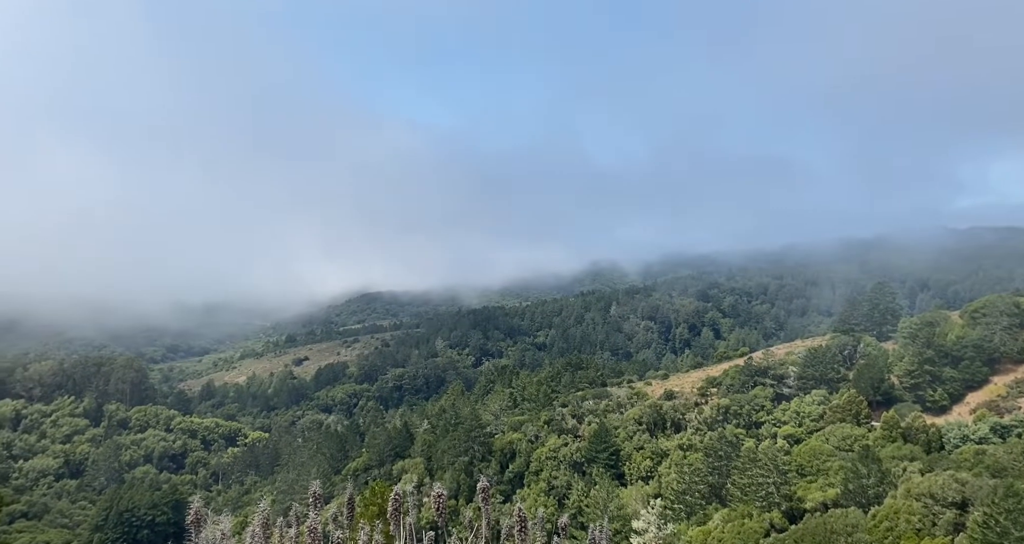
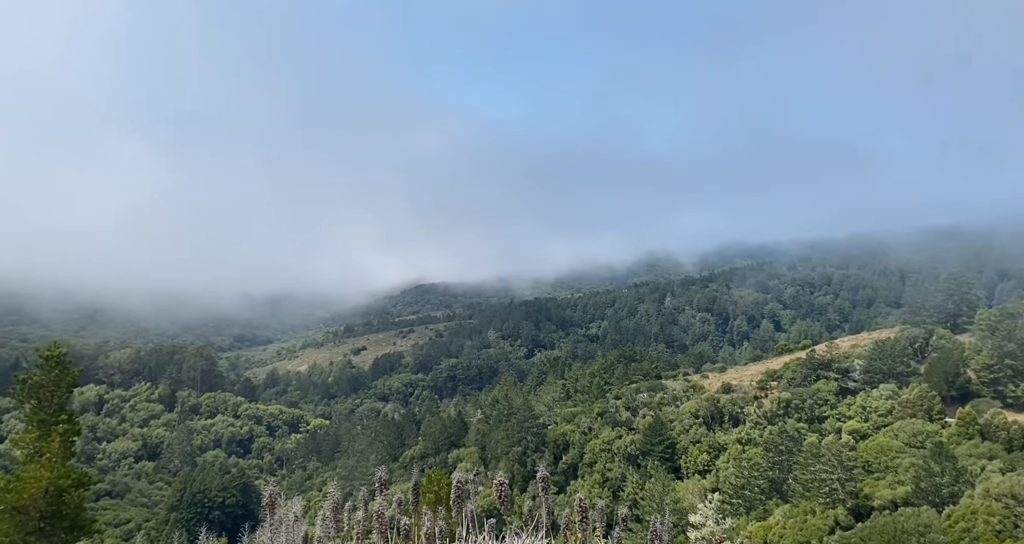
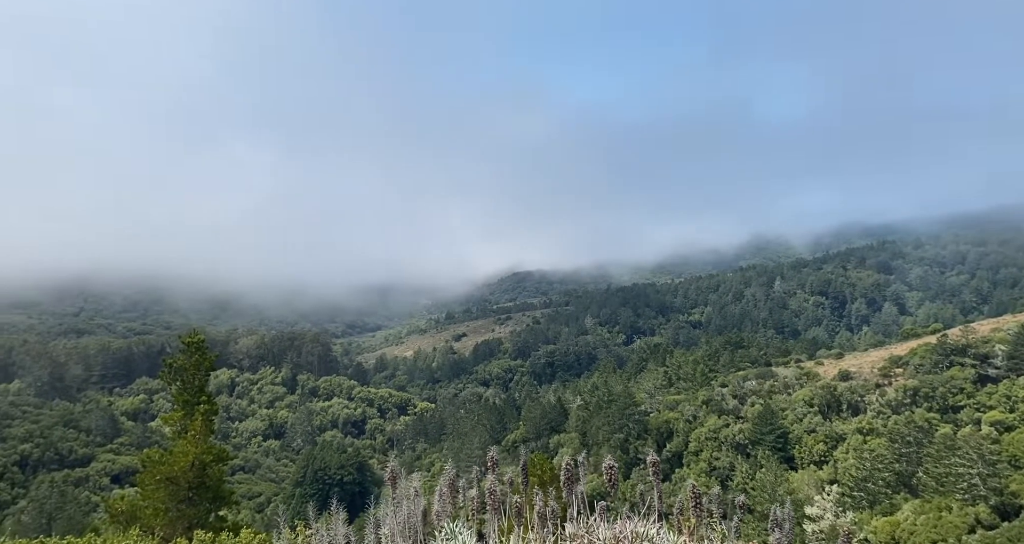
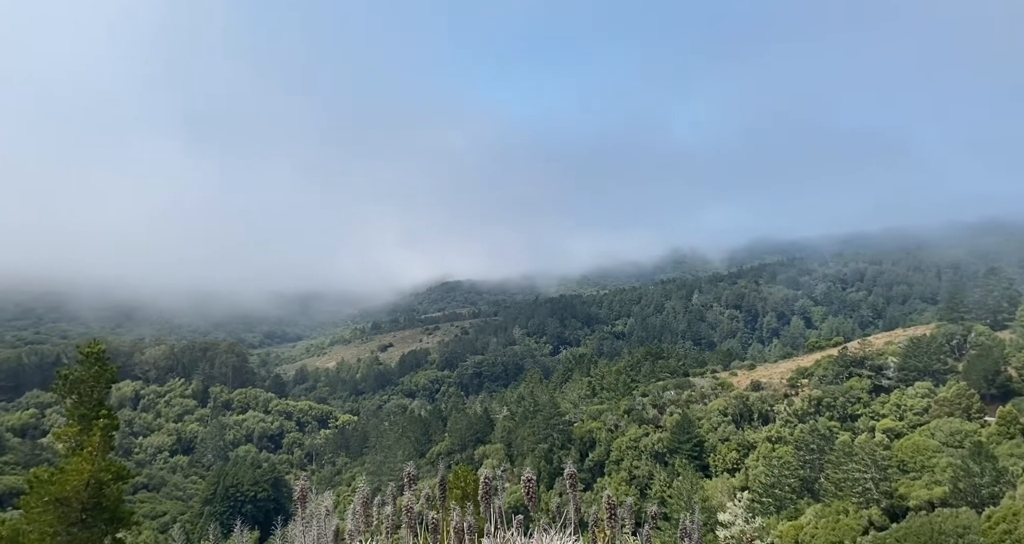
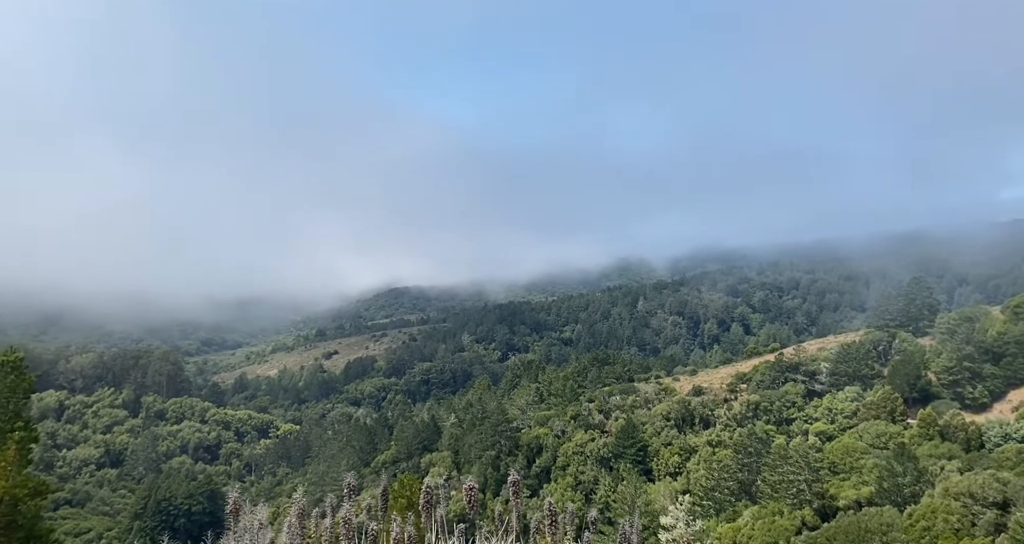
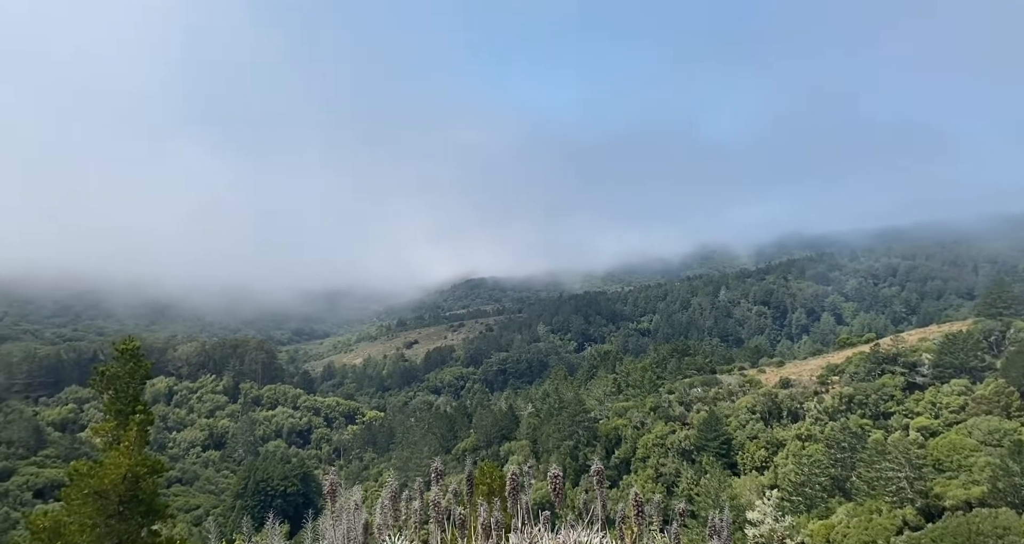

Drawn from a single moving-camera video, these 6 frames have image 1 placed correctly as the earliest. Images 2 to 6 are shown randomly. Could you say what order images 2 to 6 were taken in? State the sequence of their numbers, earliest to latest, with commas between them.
5, 2, 4, 6, 3
